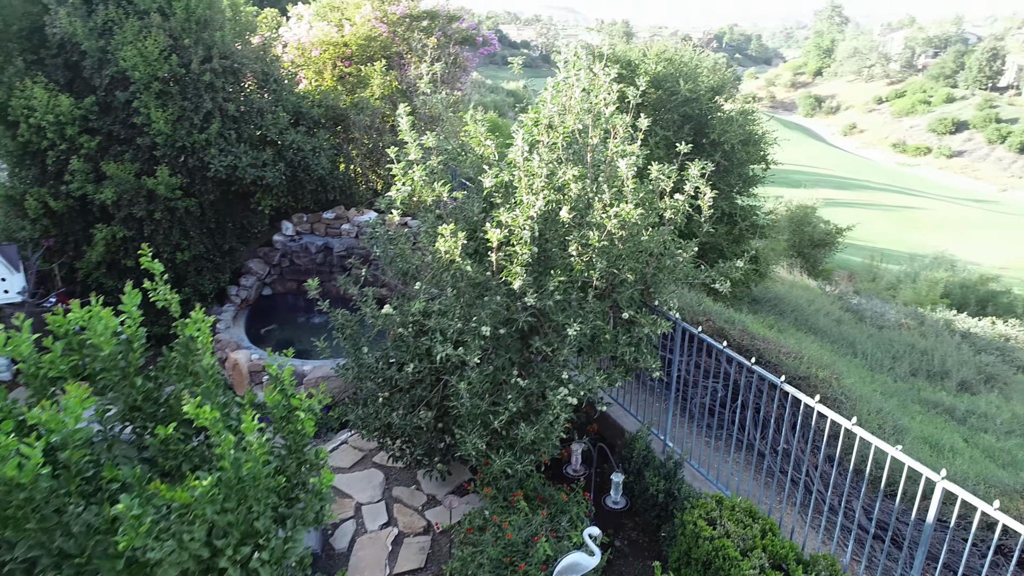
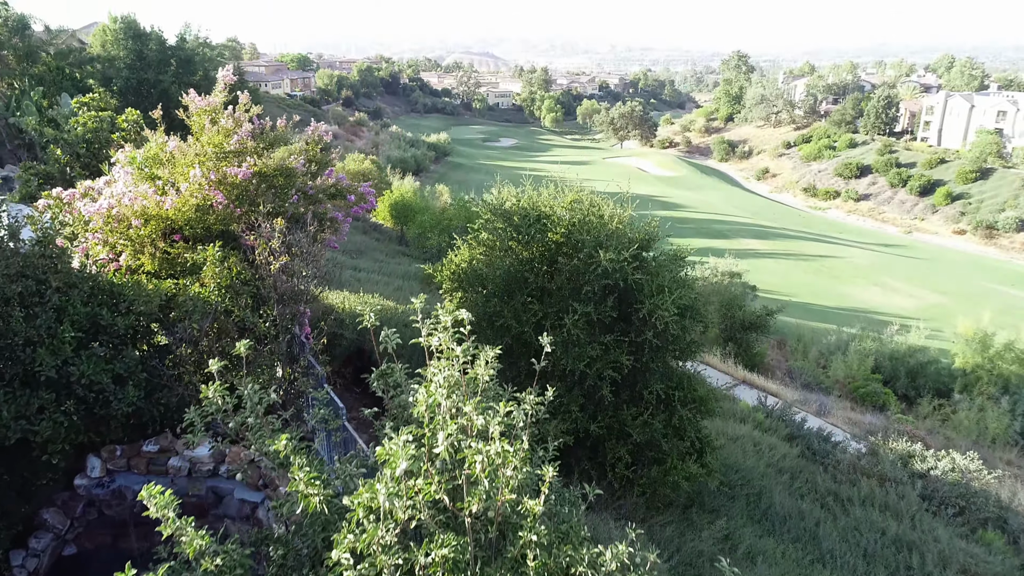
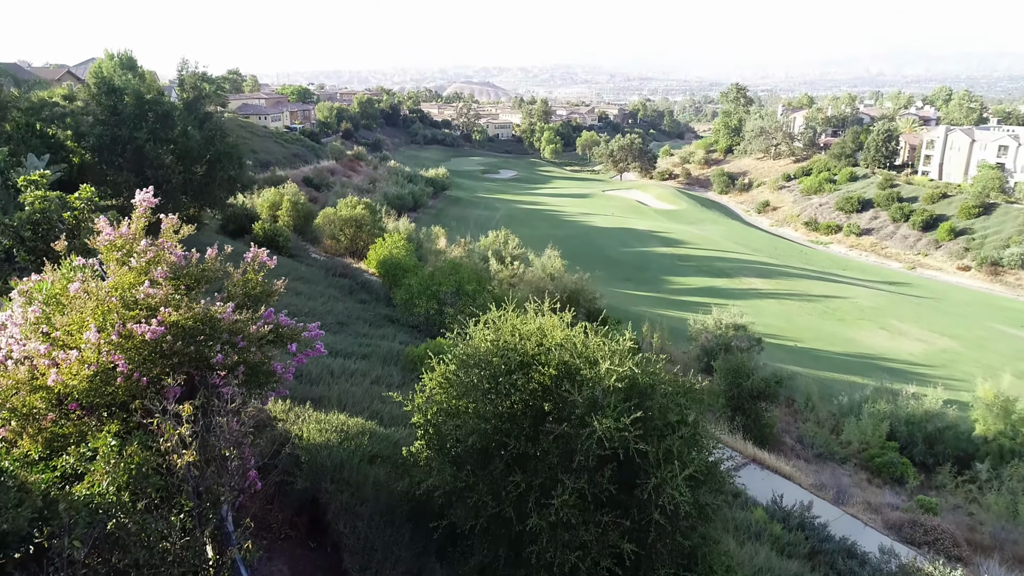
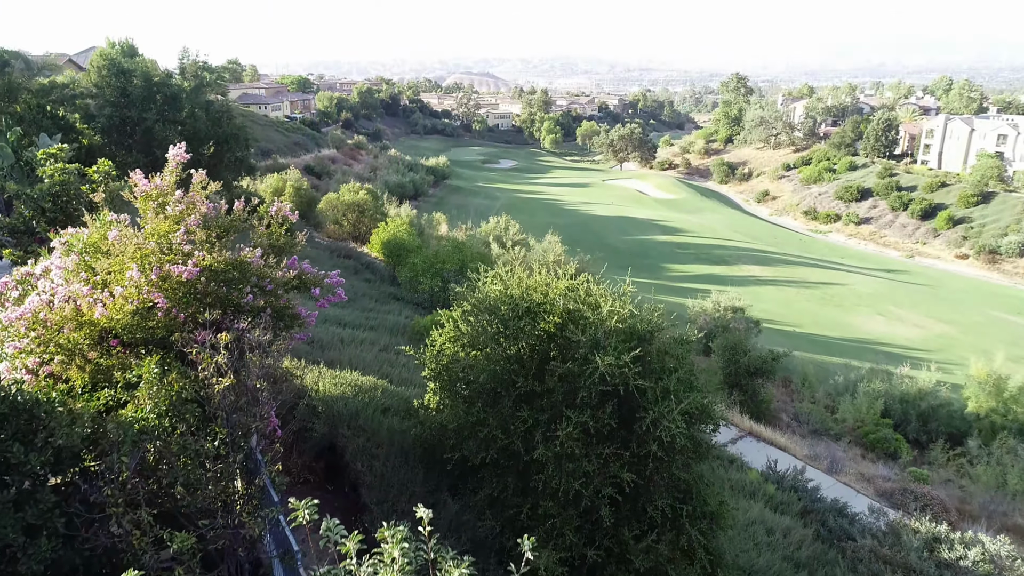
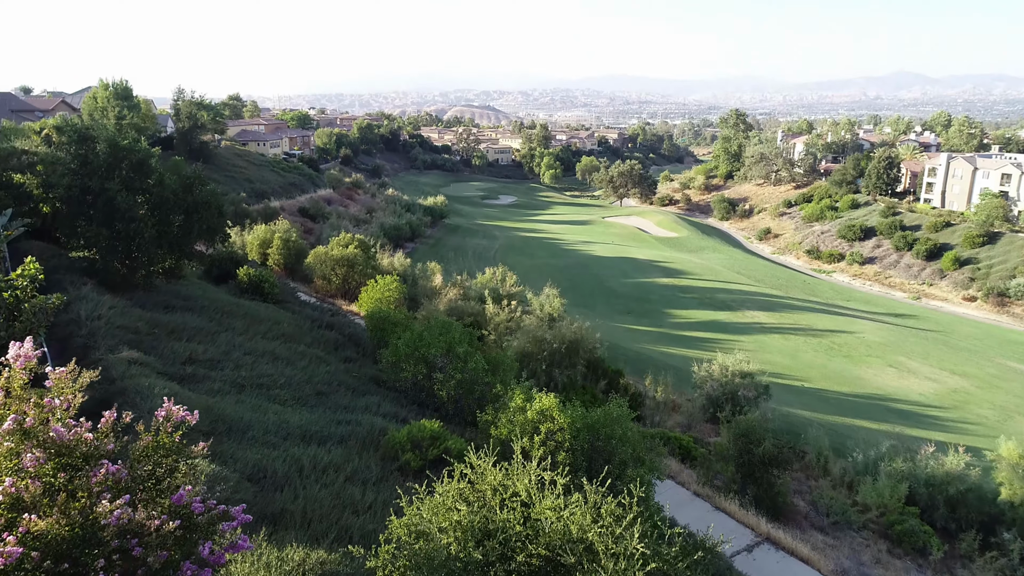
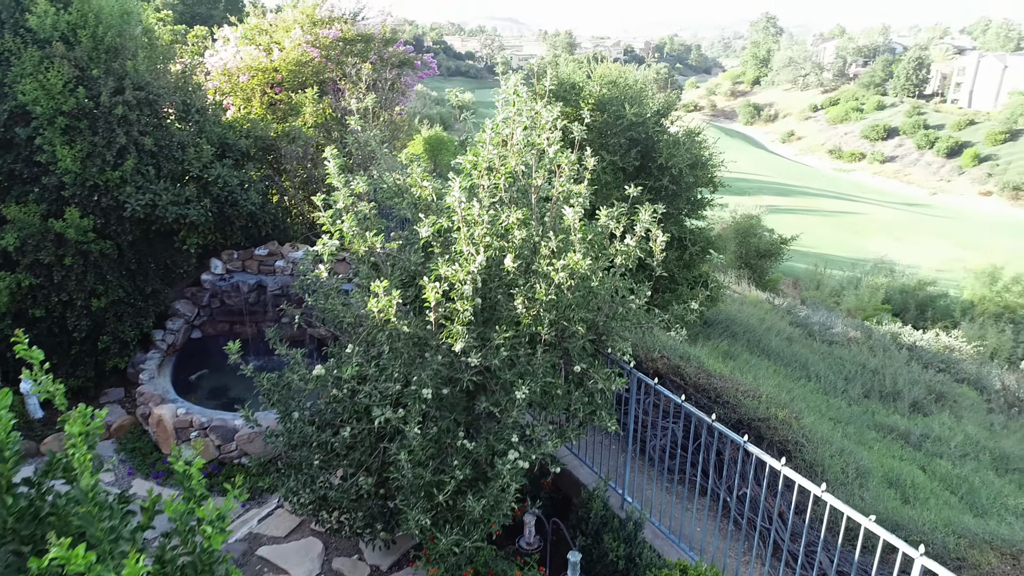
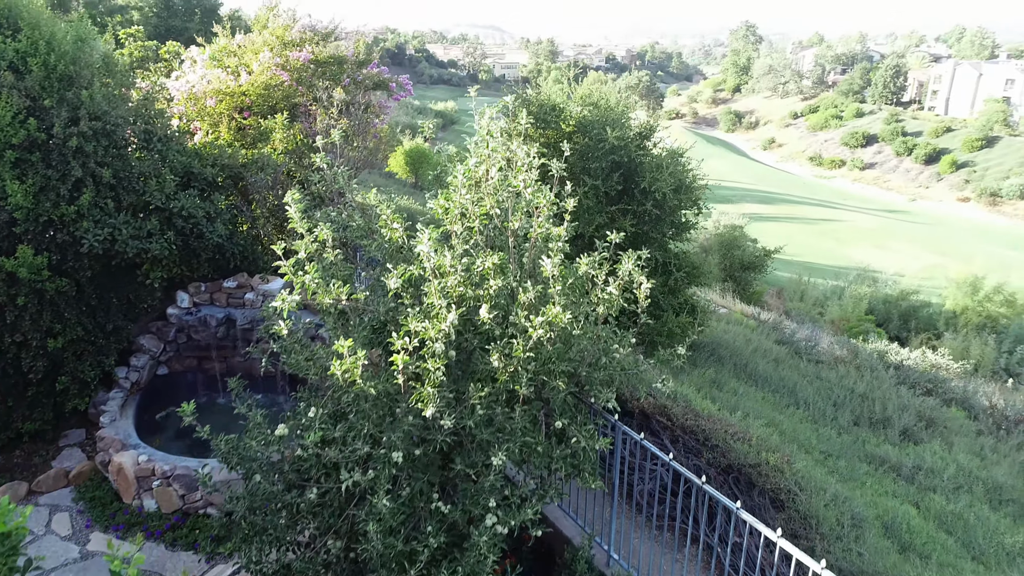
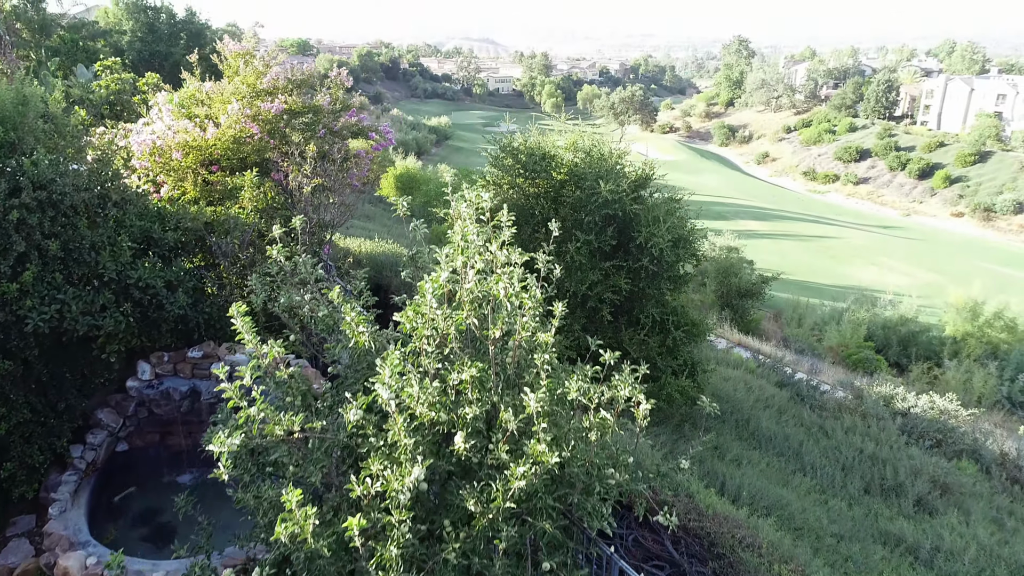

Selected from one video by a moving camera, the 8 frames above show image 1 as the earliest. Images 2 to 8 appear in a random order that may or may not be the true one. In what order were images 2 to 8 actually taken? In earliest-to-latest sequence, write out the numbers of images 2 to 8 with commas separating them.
6, 7, 8, 2, 4, 3, 5
